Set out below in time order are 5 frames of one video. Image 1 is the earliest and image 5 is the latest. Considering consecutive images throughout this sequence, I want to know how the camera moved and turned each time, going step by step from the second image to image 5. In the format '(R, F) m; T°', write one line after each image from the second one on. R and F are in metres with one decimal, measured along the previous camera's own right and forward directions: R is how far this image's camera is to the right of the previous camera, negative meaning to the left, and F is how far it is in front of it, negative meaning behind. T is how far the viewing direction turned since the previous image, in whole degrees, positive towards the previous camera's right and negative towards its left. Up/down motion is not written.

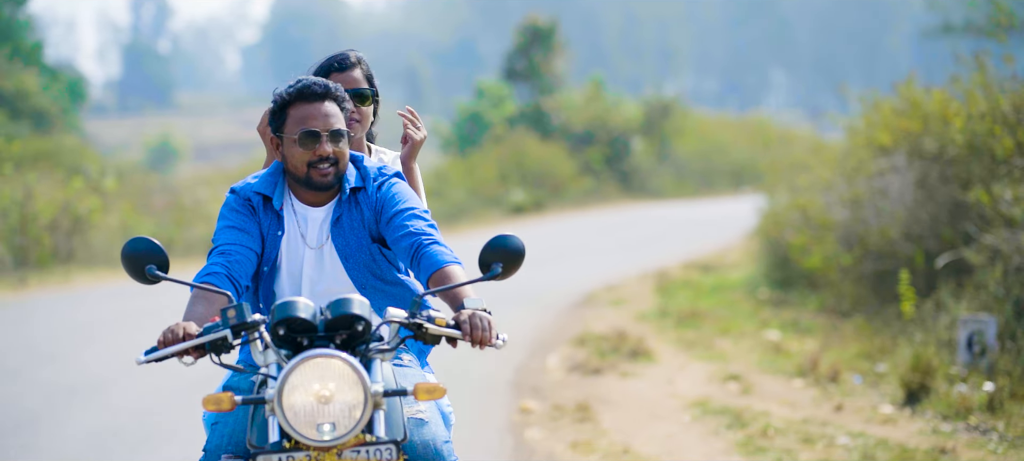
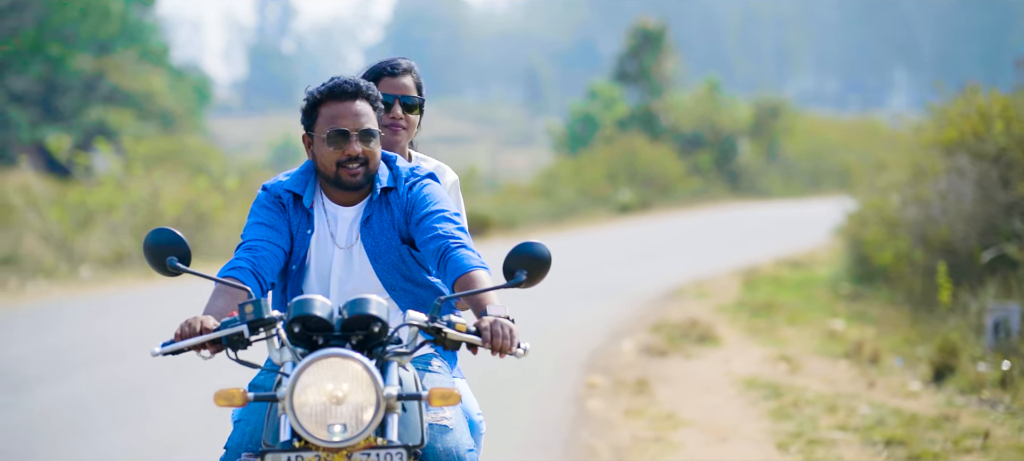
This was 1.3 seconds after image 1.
(+0.2, -0.8) m; -3°
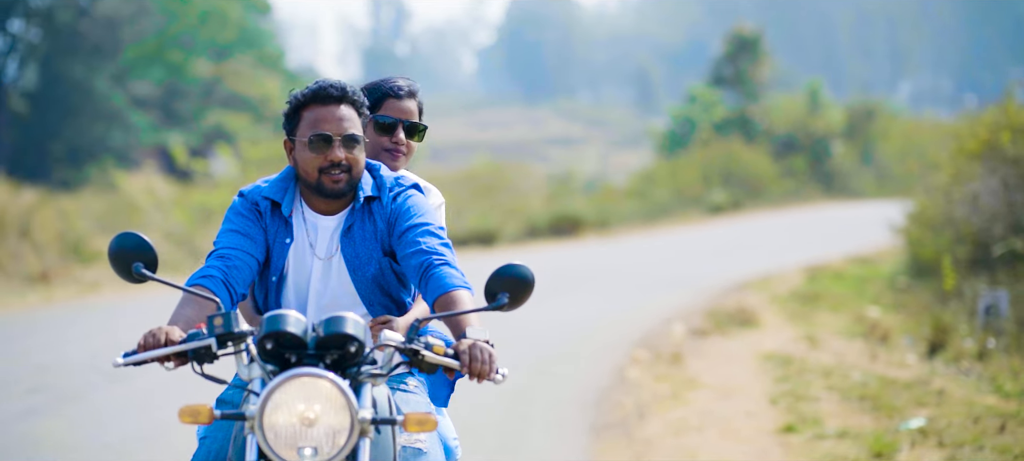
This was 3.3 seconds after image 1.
(+0.3, -1.3) m; -3°
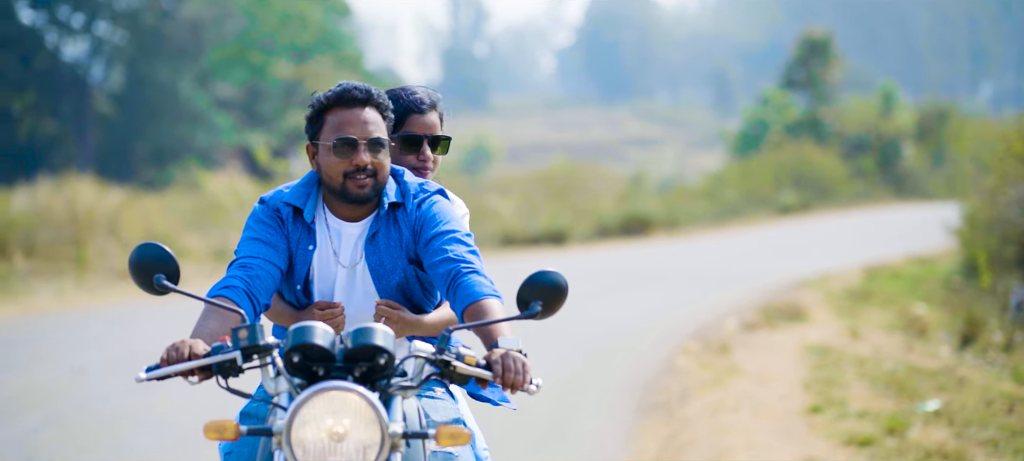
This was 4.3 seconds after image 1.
(+0.1, -0.7) m; -2°
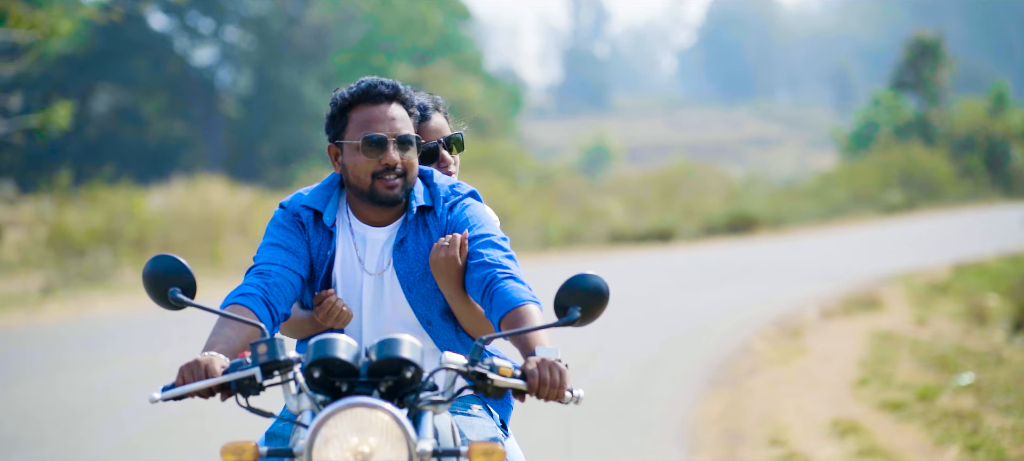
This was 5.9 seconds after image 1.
(+0.1, -1.0) m; -3°
